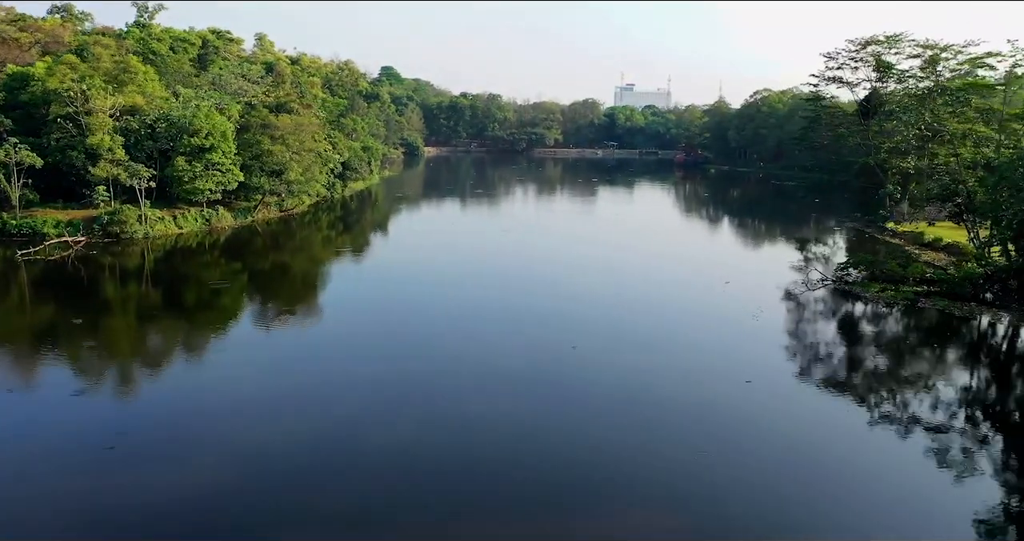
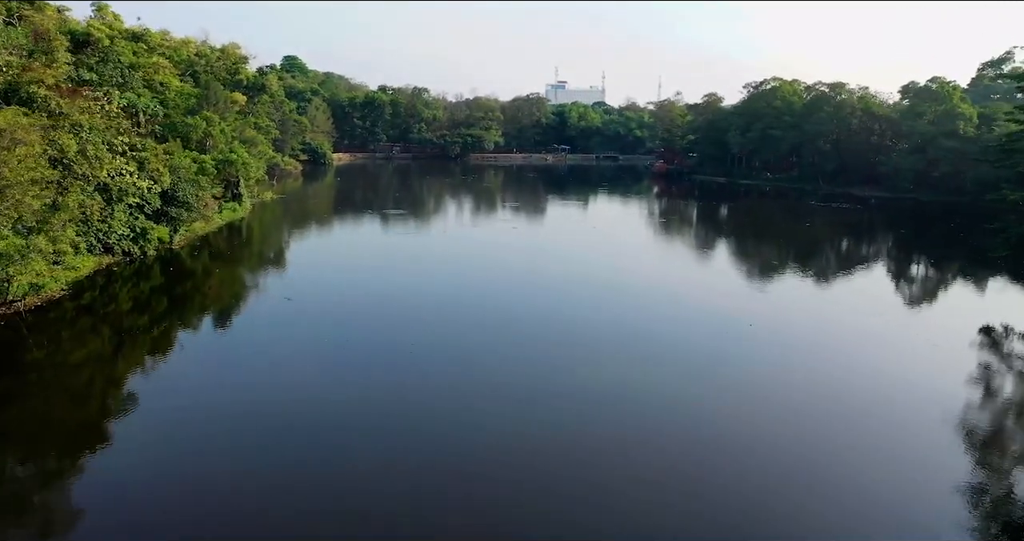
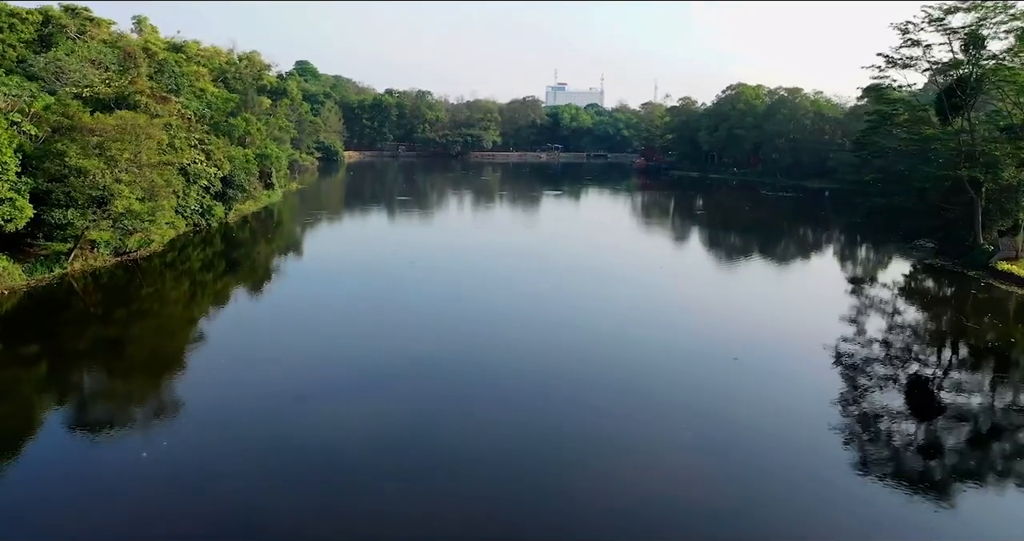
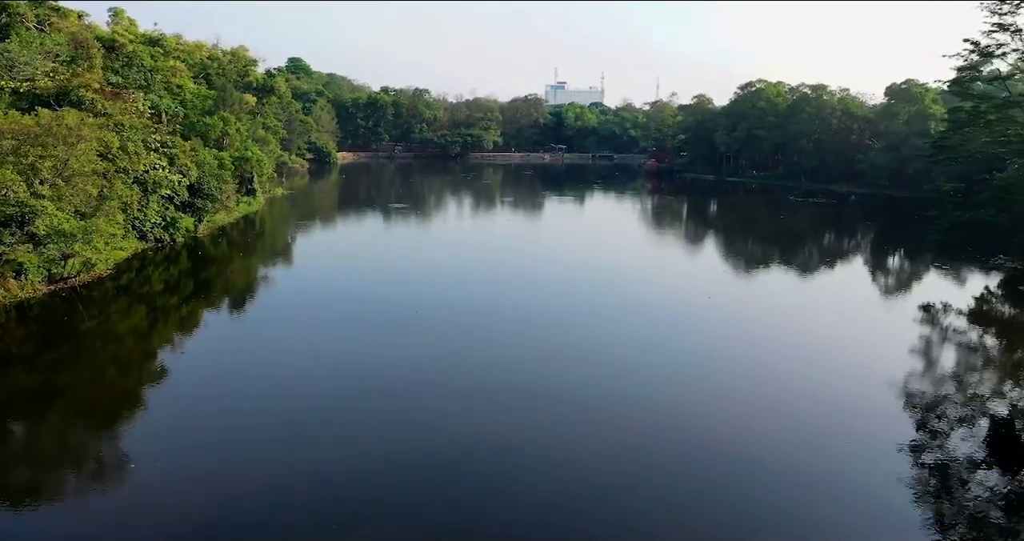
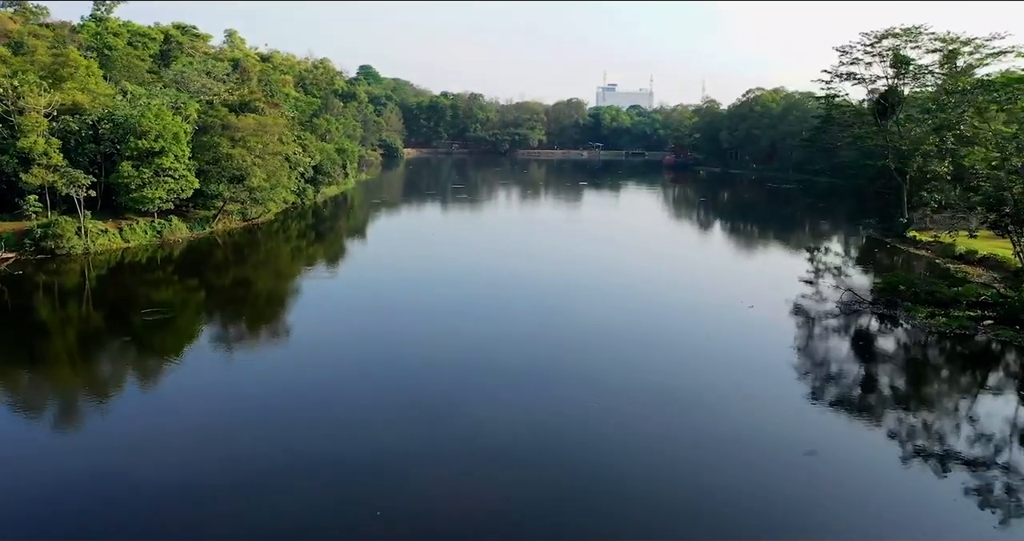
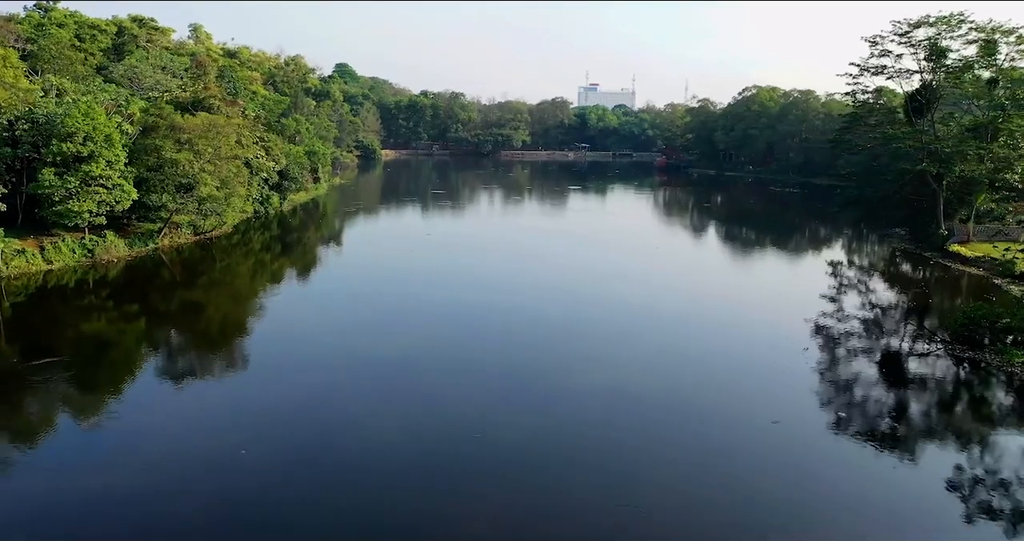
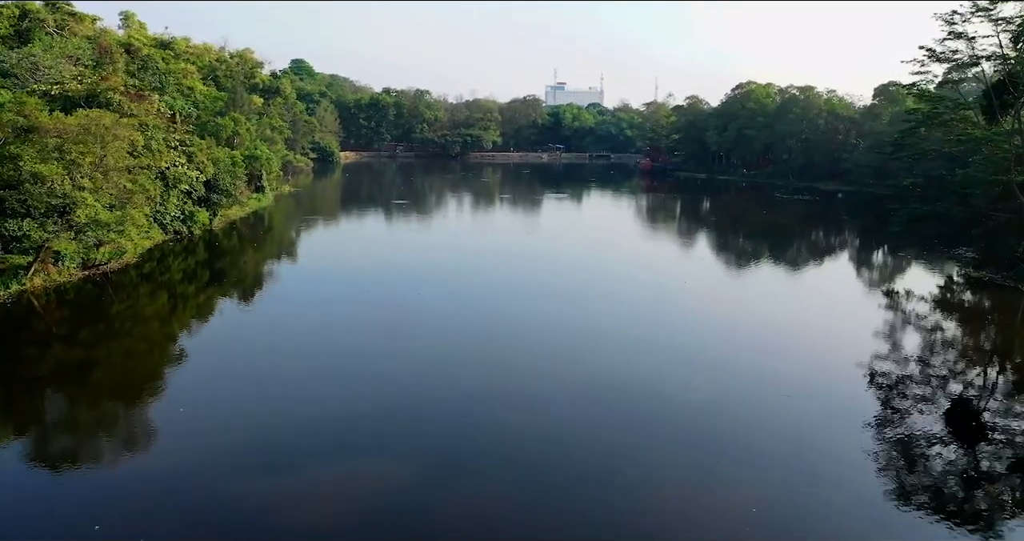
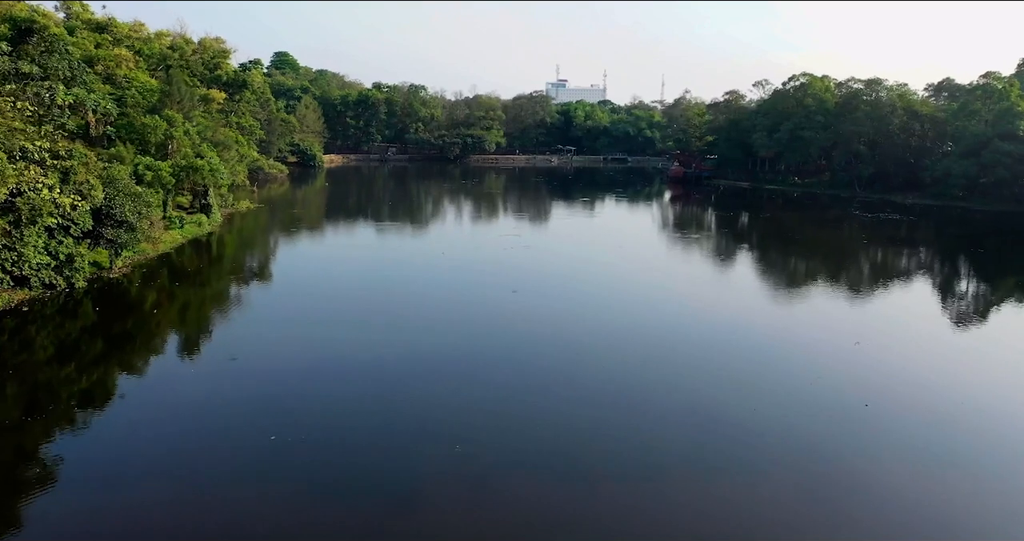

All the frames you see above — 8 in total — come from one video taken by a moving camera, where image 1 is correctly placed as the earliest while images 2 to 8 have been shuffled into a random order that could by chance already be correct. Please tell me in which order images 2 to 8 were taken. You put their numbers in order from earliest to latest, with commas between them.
5, 6, 3, 7, 4, 2, 8
